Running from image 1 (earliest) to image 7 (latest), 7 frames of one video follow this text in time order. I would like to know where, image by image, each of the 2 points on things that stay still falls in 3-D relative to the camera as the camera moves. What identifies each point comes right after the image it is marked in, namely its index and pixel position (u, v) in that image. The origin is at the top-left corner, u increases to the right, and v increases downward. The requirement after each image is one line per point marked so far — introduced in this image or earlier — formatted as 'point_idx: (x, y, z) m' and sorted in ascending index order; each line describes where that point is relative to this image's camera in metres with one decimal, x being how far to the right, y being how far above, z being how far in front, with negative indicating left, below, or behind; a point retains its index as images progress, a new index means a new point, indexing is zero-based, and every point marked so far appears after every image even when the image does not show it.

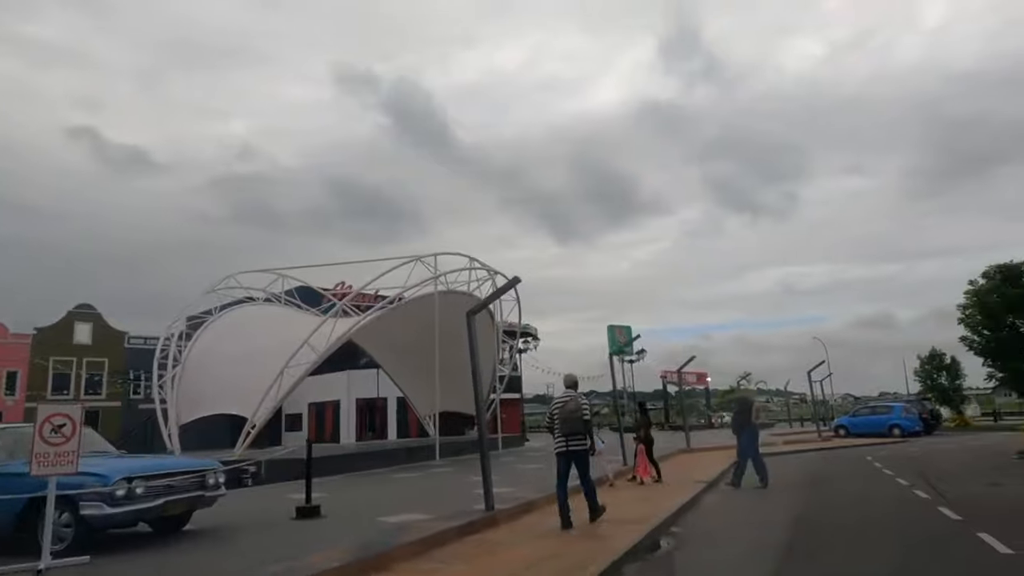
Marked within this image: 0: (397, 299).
0: (-3.0, -0.3, +19.4) m
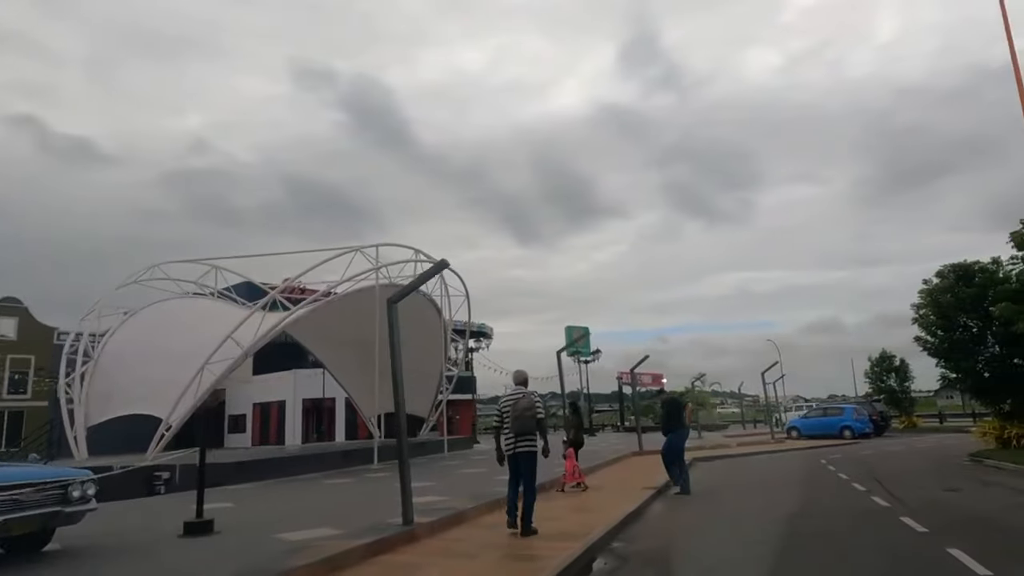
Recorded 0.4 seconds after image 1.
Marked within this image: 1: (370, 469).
0: (-4.3, -0.1, +18.2) m
1: (-3.6, -4.6, +19.5) m
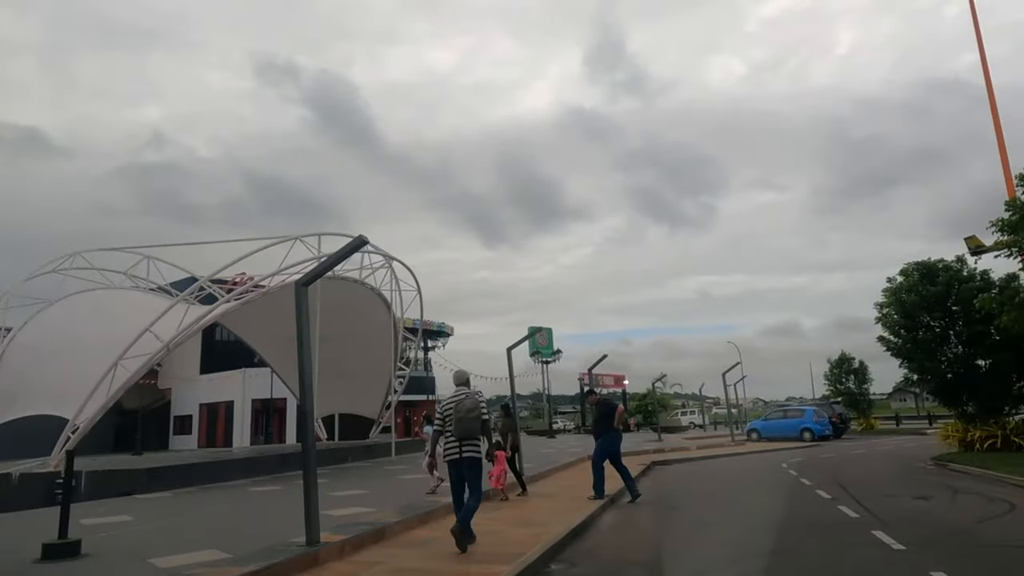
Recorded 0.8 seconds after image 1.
0: (-5.5, +0.1, +16.9) m
1: (-4.8, -4.4, +18.1) m
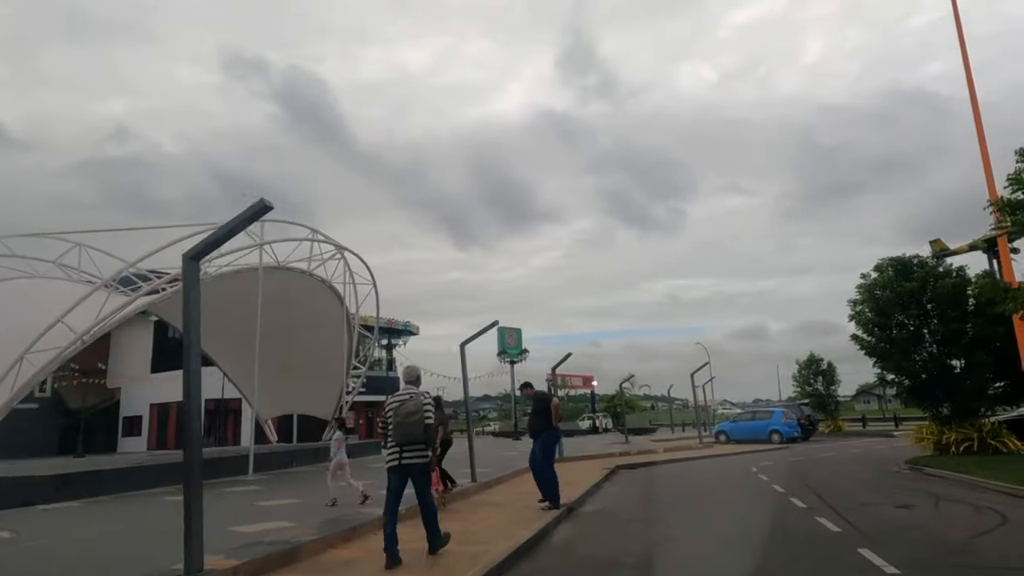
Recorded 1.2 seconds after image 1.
0: (-6.4, +0.3, +15.4) m
1: (-5.8, -4.2, +16.7) m
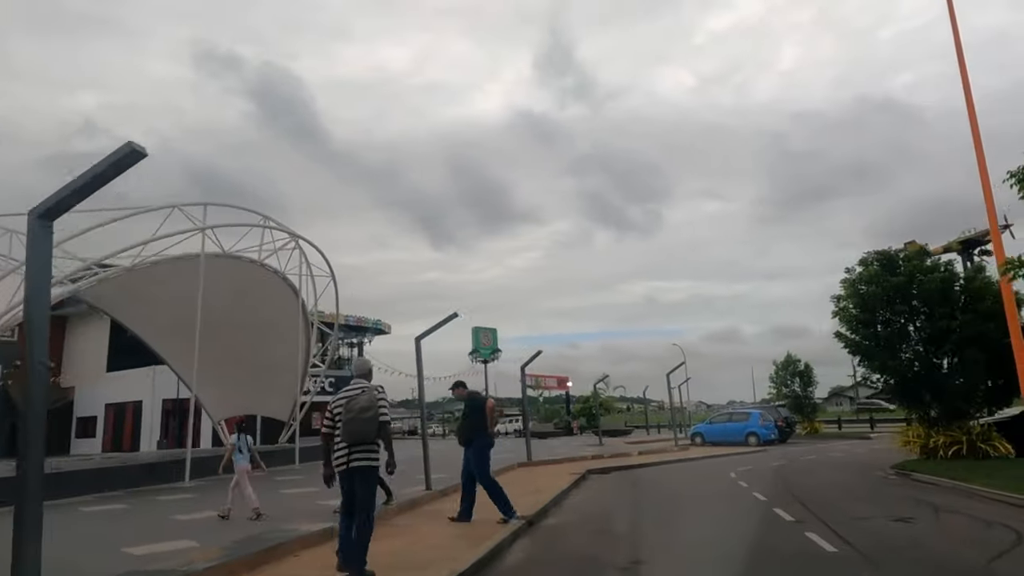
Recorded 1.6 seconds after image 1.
0: (-7.1, +0.5, +13.9) m
1: (-6.6, -4.0, +15.2) m
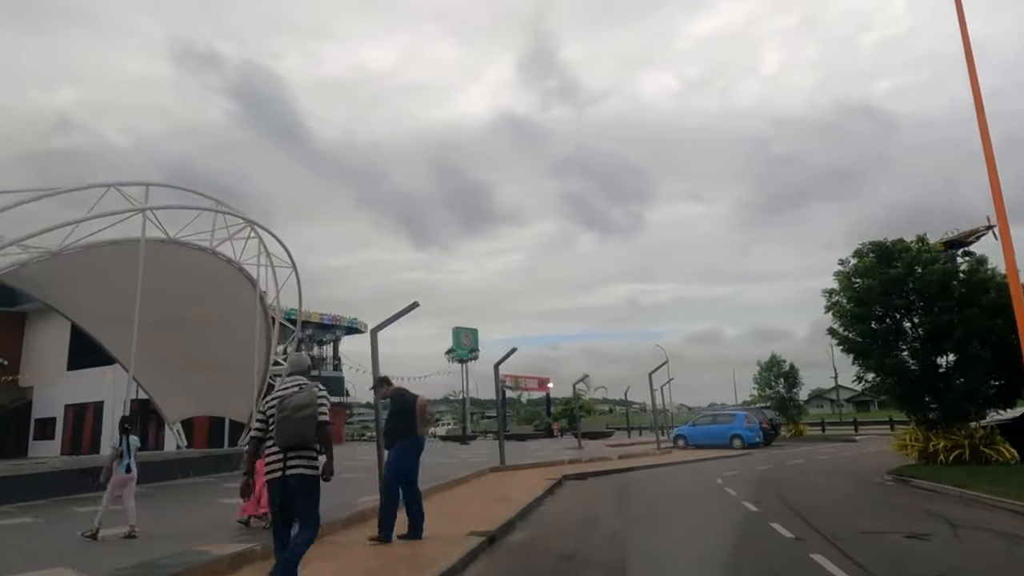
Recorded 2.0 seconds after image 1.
0: (-7.7, +0.8, +12.4) m
1: (-7.2, -3.7, +13.7) m
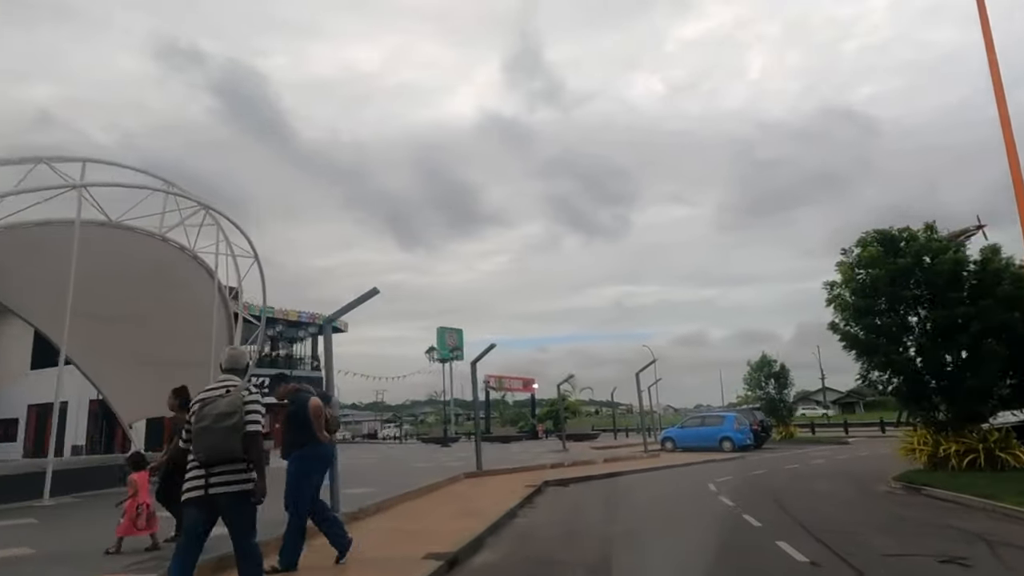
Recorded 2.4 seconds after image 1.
0: (-8.1, +1.0, +10.9) m
1: (-7.7, -3.5, +12.2) m
